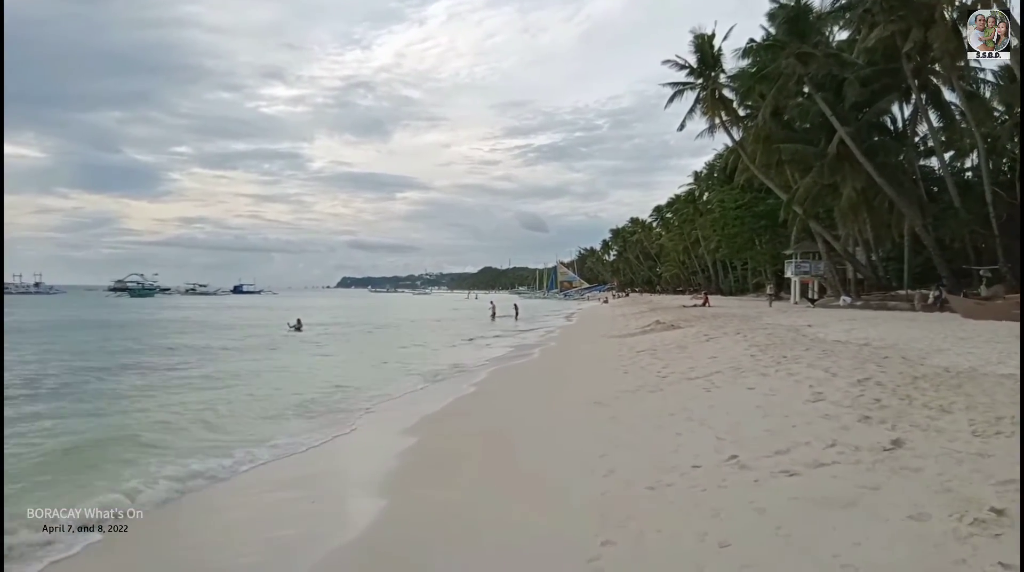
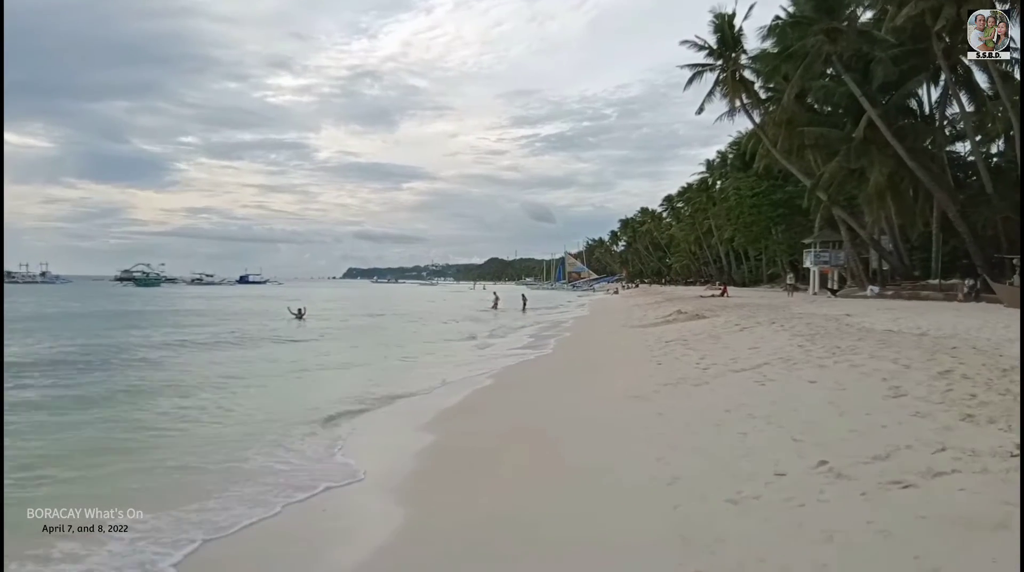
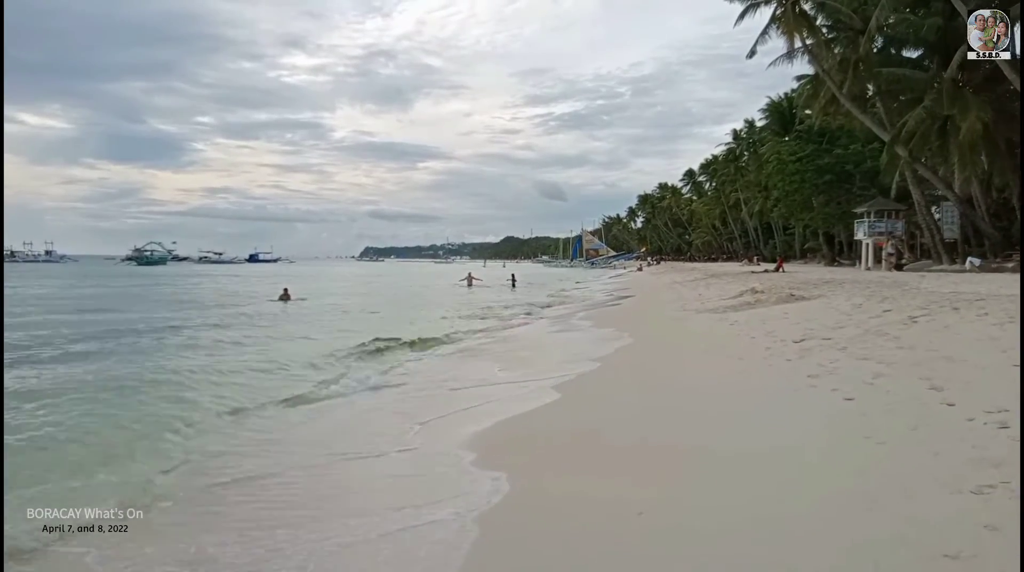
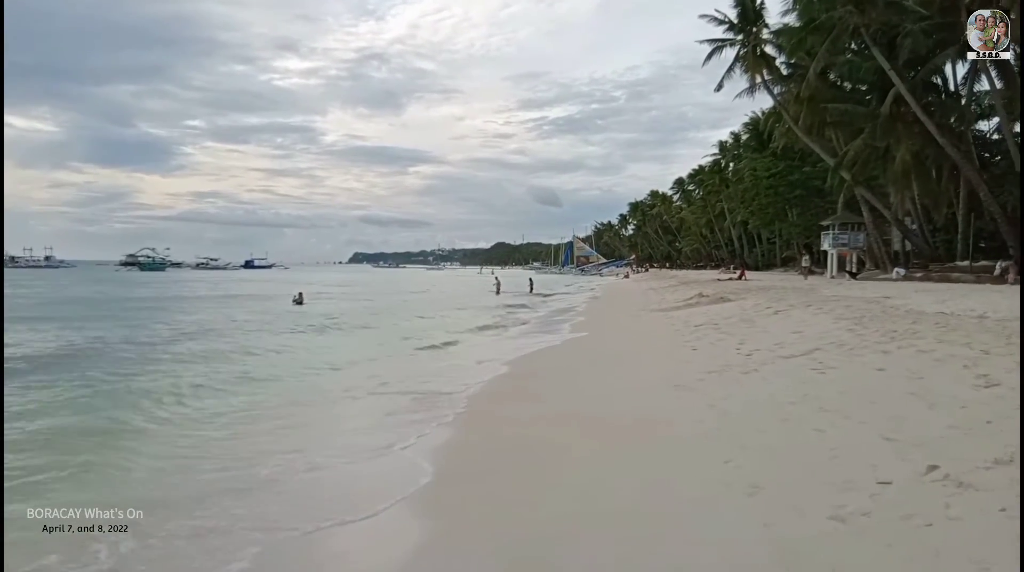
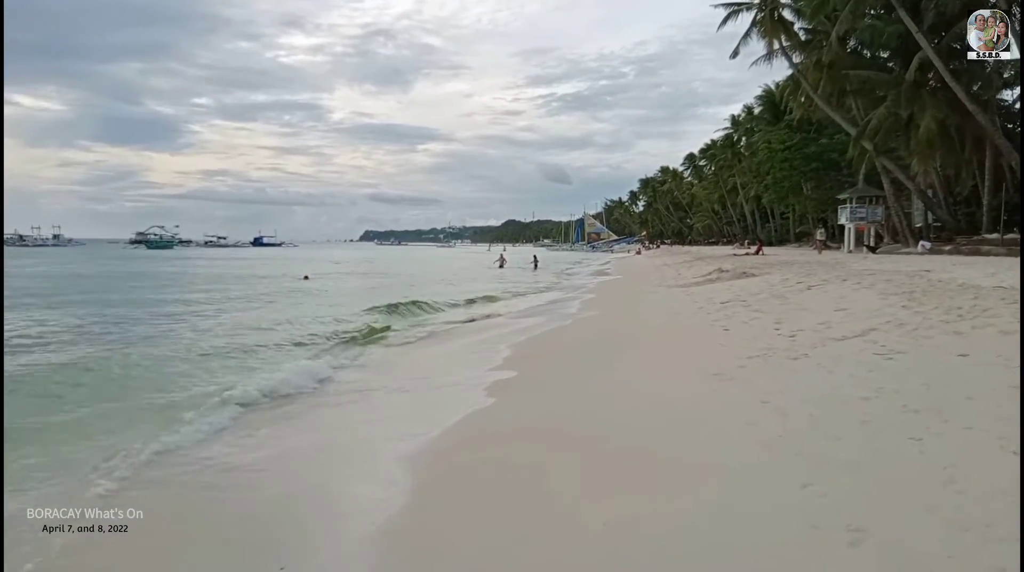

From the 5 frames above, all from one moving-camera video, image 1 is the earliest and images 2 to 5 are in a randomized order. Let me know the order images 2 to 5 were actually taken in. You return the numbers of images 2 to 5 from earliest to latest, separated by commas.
2, 4, 5, 3
